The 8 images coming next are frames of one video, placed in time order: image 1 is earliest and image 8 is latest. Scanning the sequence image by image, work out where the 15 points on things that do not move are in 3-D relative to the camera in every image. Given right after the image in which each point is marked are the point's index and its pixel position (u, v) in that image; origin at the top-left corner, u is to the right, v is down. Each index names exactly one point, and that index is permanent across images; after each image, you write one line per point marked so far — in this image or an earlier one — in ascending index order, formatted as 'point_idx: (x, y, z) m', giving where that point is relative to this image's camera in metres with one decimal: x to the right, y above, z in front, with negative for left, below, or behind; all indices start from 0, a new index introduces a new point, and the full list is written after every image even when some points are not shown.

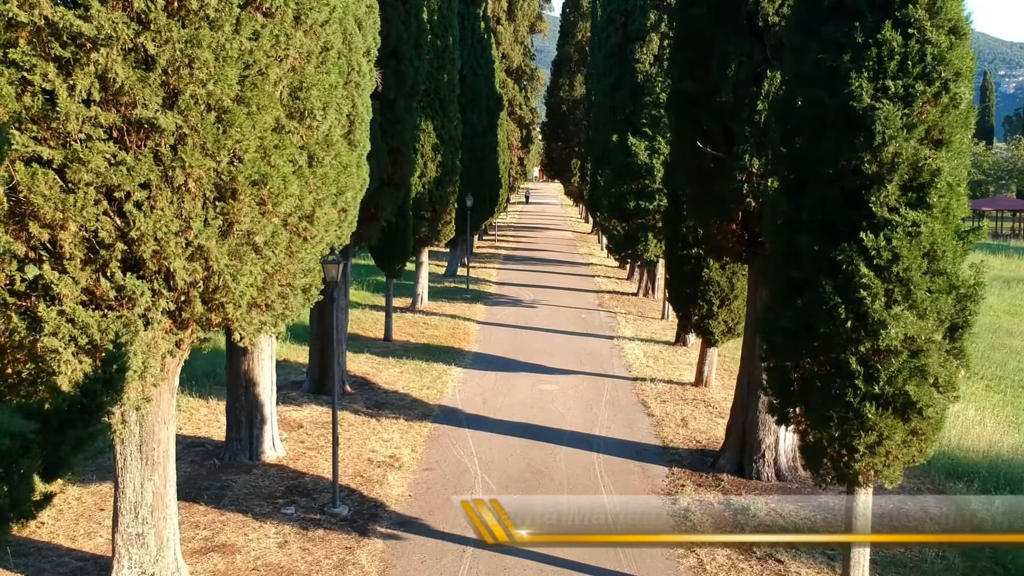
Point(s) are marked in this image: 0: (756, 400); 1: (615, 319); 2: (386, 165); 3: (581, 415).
0: (+2.8, -1.3, +8.6) m
1: (+2.3, -0.7, +17.1) m
2: (-1.8, +1.7, +10.7) m
3: (+1.0, -1.8, +10.6) m
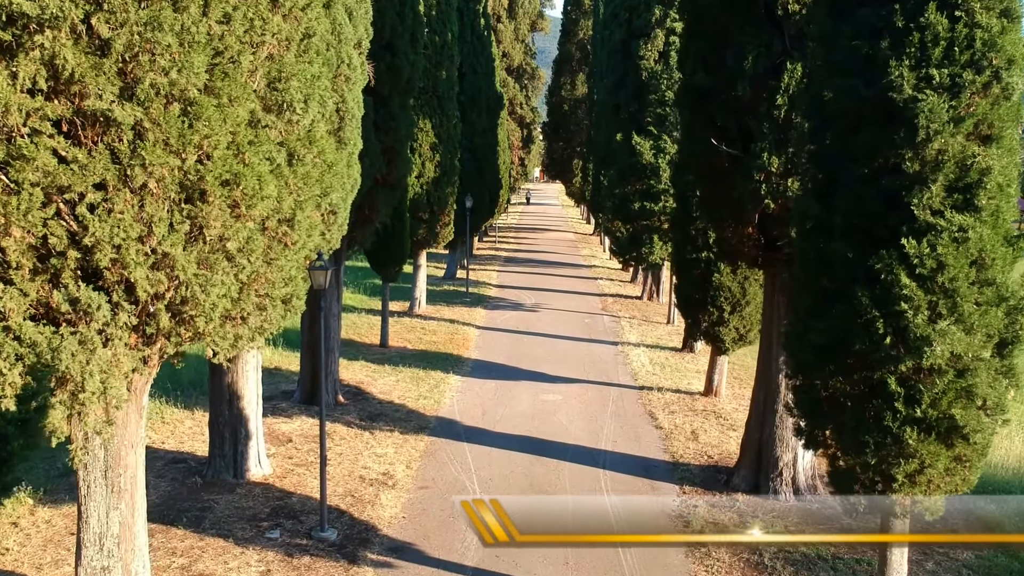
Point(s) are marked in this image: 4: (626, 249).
0: (+2.8, -1.4, +8.1) m
1: (+2.3, -0.8, +16.5) m
2: (-1.8, +1.6, +10.2) m
3: (+1.0, -1.9, +10.1) m
4: (+2.5, +0.9, +16.9) m
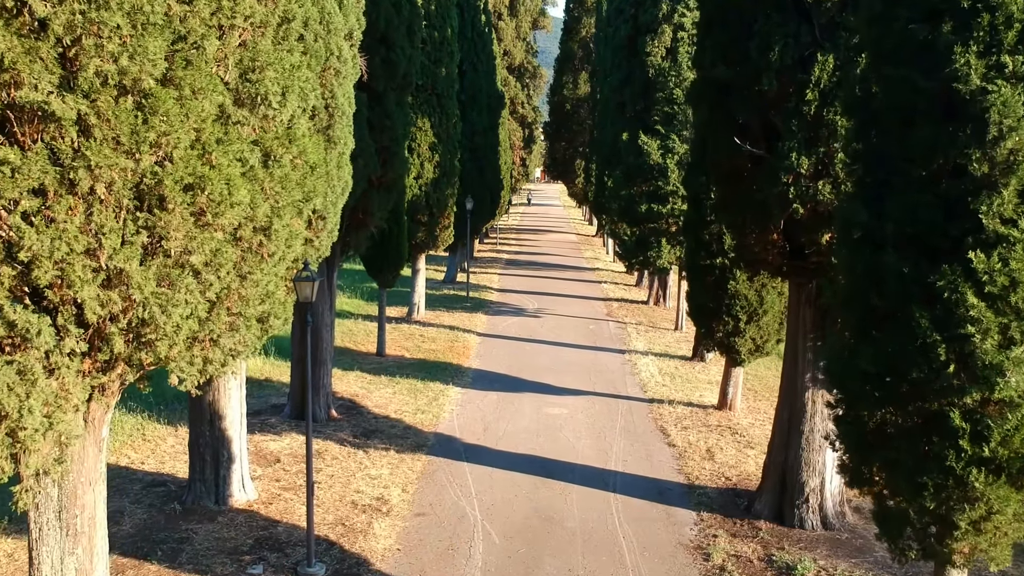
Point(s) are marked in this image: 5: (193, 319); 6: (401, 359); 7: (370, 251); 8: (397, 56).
0: (+2.8, -1.5, +7.5) m
1: (+2.4, -0.9, +15.9) m
2: (-1.7, +1.5, +9.6) m
3: (+1.0, -2.0, +9.5) m
4: (+2.5, +0.8, +16.3) m
5: (-1.8, -0.2, +4.3) m
6: (-2.0, -1.2, +13.5) m
7: (-2.4, +0.6, +13.0) m
8: (-1.5, +3.0, +9.7) m
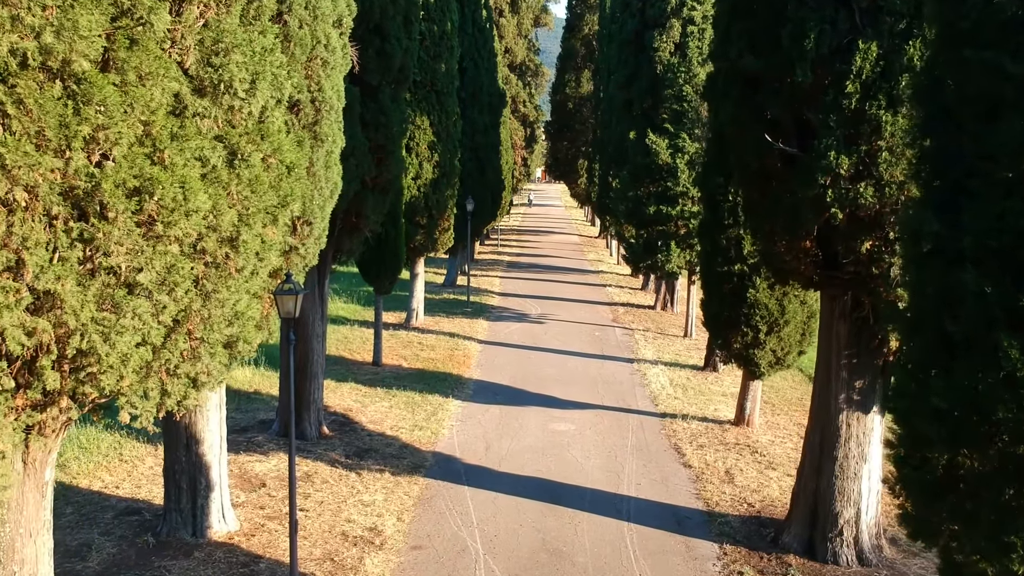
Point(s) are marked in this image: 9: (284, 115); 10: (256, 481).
0: (+2.9, -1.6, +6.8) m
1: (+2.4, -1.0, +15.3) m
2: (-1.7, +1.4, +8.9) m
3: (+1.1, -2.1, +8.8) m
4: (+2.6, +0.7, +15.6) m
5: (-1.8, -0.3, +3.6) m
6: (-1.9, -1.4, +12.8) m
7: (-2.4, +0.5, +12.3) m
8: (-1.4, +2.9, +9.0) m
9: (-1.4, +1.1, +4.7) m
10: (-2.8, -2.1, +8.2) m
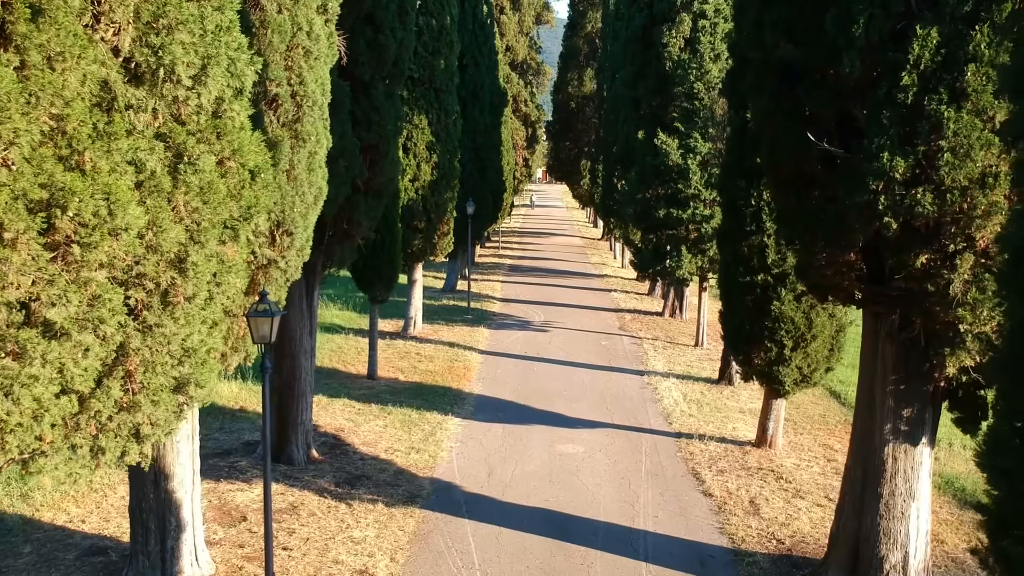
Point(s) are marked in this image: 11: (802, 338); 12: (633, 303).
0: (+2.9, -1.7, +6.1) m
1: (+2.5, -1.1, +14.5) m
2: (-1.6, +1.3, +8.2) m
3: (+1.1, -2.2, +8.1) m
4: (+2.6, +0.5, +14.9) m
5: (-1.7, -0.4, +2.9) m
6: (-1.9, -1.5, +12.1) m
7: (-2.3, +0.4, +11.6) m
8: (-1.4, +2.7, +8.3) m
9: (-1.4, +0.9, +4.0) m
10: (-2.7, -2.2, +7.5) m
11: (+3.3, -0.6, +8.7) m
12: (+3.1, -0.4, +19.4) m
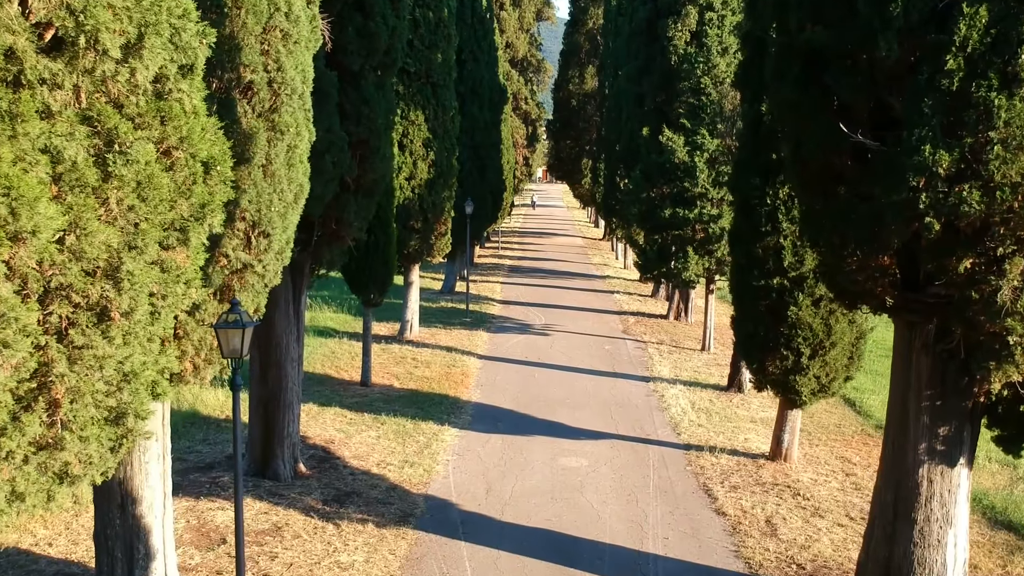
0: (+2.9, -1.8, +5.6) m
1: (+2.5, -1.2, +14.0) m
2: (-1.6, +1.2, +7.6) m
3: (+1.1, -2.3, +7.6) m
4: (+2.6, +0.5, +14.4) m
5: (-1.7, -0.5, +2.4) m
6: (-1.9, -1.5, +11.6) m
7: (-2.3, +0.3, +11.1) m
8: (-1.4, +2.7, +7.8) m
9: (-1.4, +0.9, +3.5) m
10: (-2.7, -2.3, +7.0) m
11: (+3.3, -0.6, +8.2) m
12: (+3.1, -0.4, +18.9) m
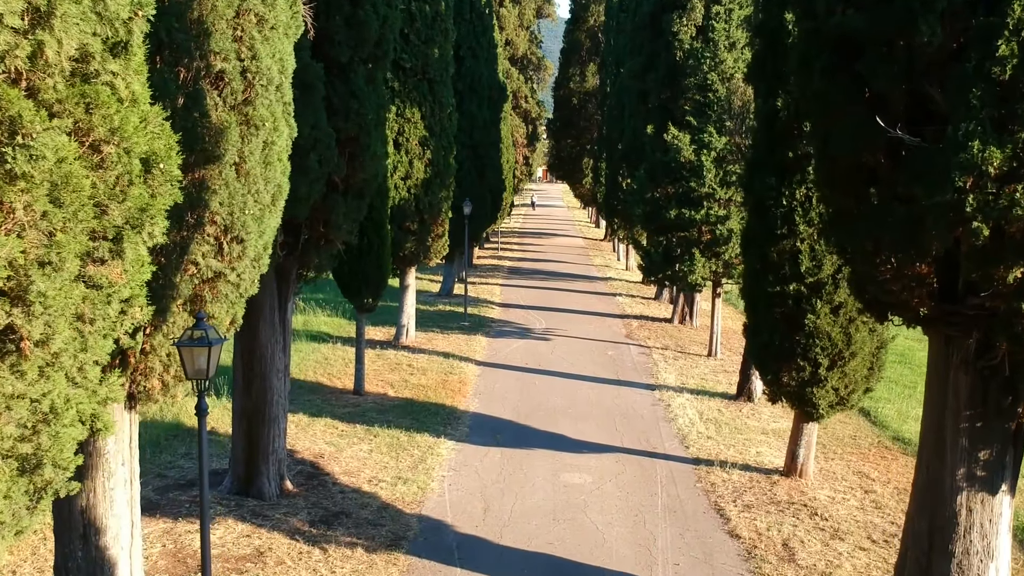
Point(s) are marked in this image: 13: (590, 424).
0: (+2.9, -1.8, +5.1) m
1: (+2.5, -1.2, +13.5) m
2: (-1.6, +1.2, +7.2) m
3: (+1.1, -2.3, +7.1) m
4: (+2.6, +0.4, +13.9) m
5: (-1.7, -0.5, +1.9) m
6: (-1.9, -1.6, +11.1) m
7: (-2.4, +0.3, +10.6) m
8: (-1.4, +2.6, +7.3) m
9: (-1.4, +0.8, +3.0) m
10: (-2.7, -2.3, +6.5) m
11: (+3.3, -0.7, +7.7) m
12: (+3.1, -0.5, +18.4) m
13: (+1.0, -1.8, +10.1) m
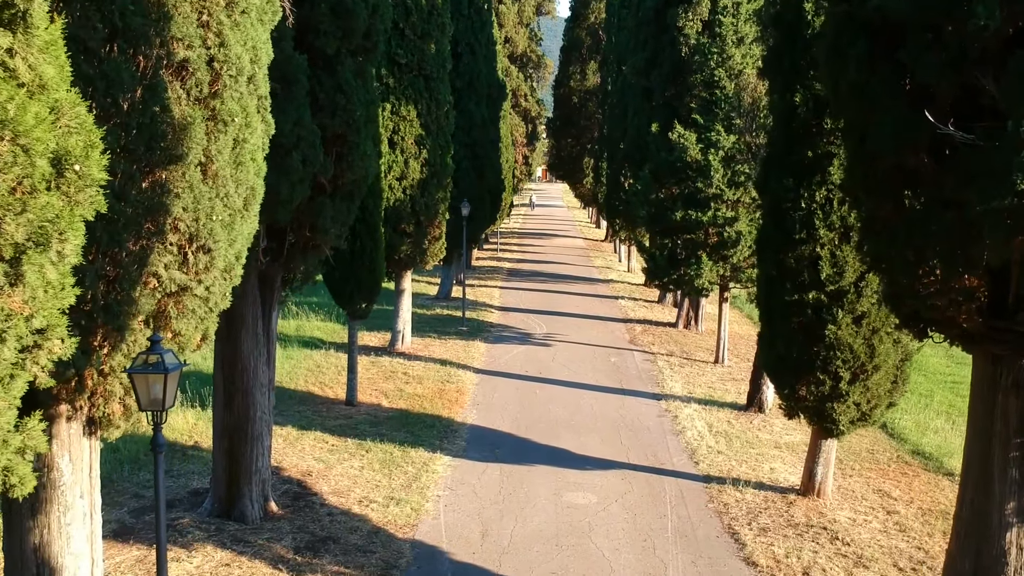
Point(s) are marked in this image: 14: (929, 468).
0: (+2.9, -1.9, +4.6) m
1: (+2.5, -1.3, +13.0) m
2: (-1.6, +1.1, +6.7) m
3: (+1.1, -2.4, +6.6) m
4: (+2.6, +0.3, +13.4) m
5: (-1.7, -0.6, +1.4) m
6: (-1.9, -1.7, +10.6) m
7: (-2.4, +0.2, +10.1) m
8: (-1.4, +2.5, +6.8) m
9: (-1.4, +0.7, +2.5) m
10: (-2.7, -2.4, +6.0) m
11: (+3.3, -0.8, +7.2) m
12: (+3.1, -0.6, +17.9) m
13: (+1.0, -1.9, +9.6) m
14: (+4.9, -2.1, +8.9) m
